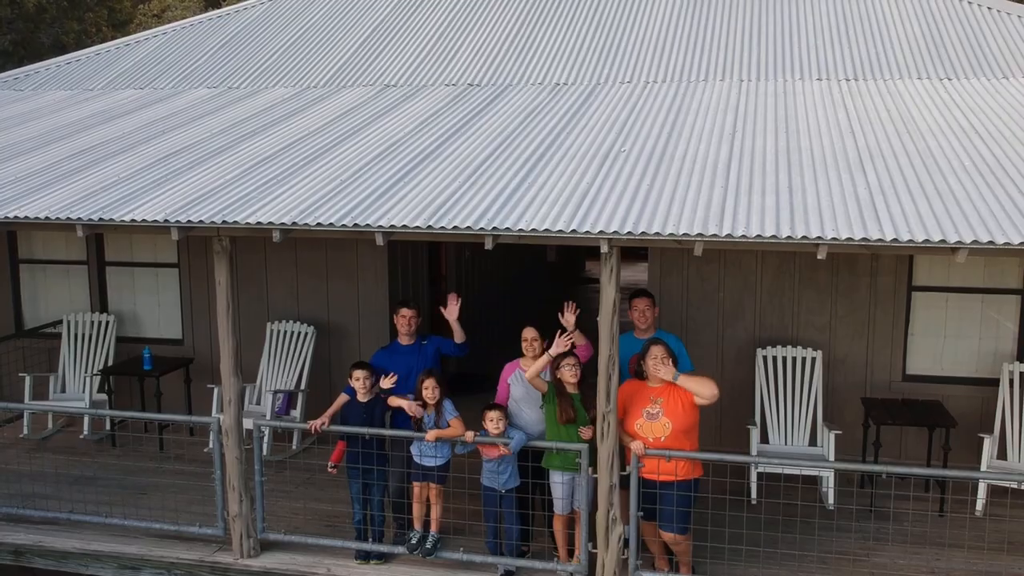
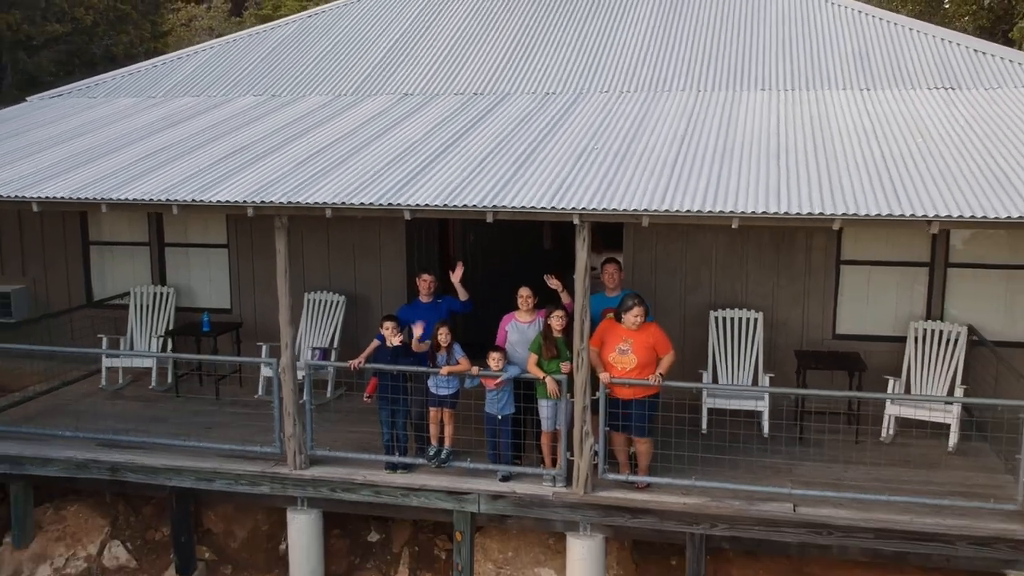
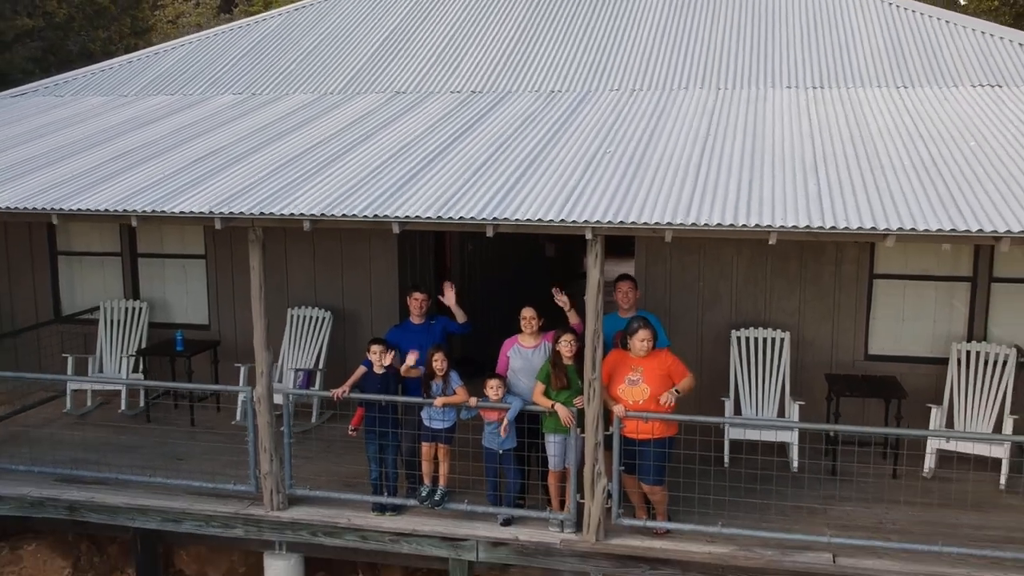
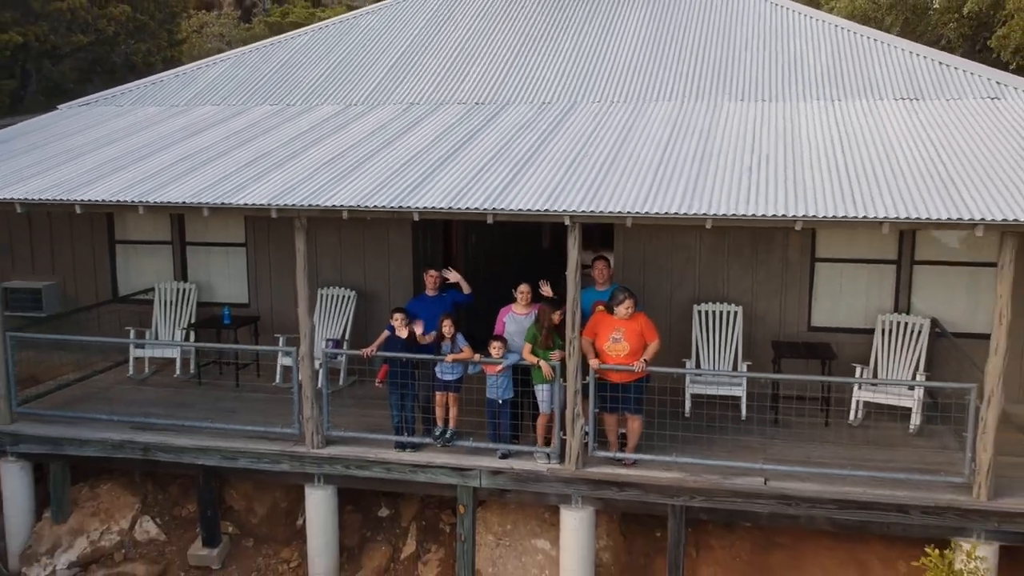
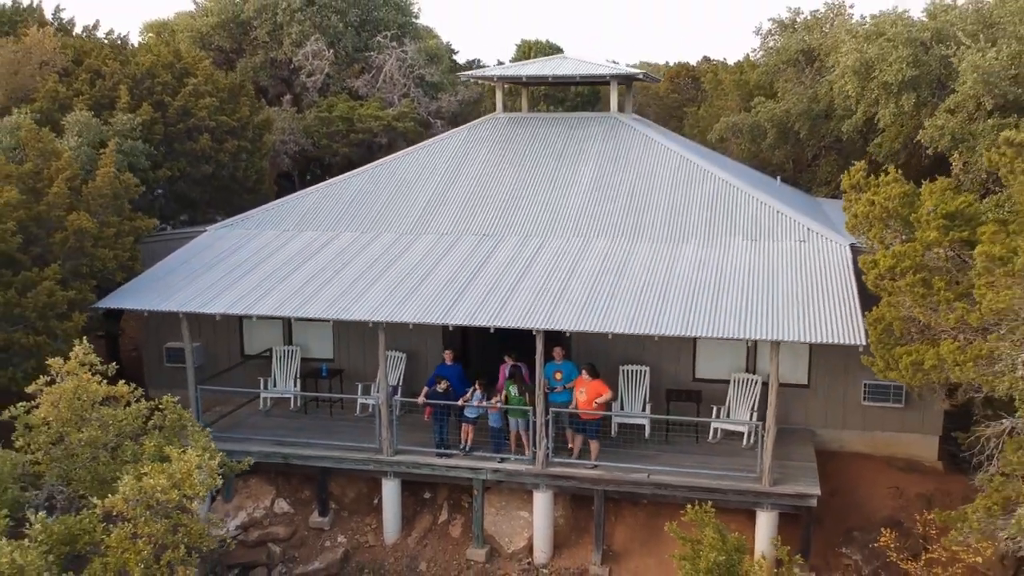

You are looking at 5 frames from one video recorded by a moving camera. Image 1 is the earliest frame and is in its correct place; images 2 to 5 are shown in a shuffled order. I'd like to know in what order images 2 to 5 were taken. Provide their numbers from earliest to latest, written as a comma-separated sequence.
3, 2, 4, 5
